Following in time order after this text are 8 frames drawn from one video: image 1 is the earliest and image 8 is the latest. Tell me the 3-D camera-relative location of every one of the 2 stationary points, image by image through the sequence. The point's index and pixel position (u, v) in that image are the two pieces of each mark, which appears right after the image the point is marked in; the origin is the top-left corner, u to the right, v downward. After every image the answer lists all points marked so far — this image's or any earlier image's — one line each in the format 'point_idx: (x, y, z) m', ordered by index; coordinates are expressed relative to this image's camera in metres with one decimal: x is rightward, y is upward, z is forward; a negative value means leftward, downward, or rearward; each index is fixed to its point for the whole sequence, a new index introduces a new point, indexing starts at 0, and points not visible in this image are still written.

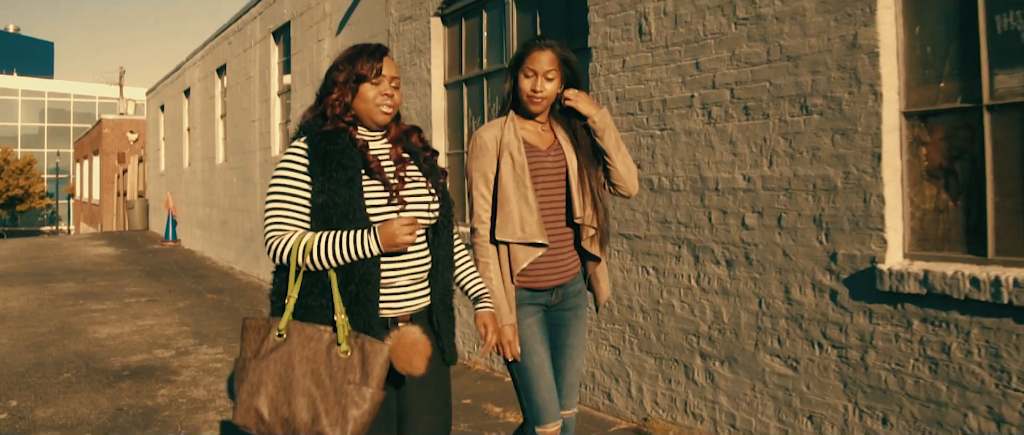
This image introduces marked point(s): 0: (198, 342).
0: (-2.9, -1.1, +7.8) m
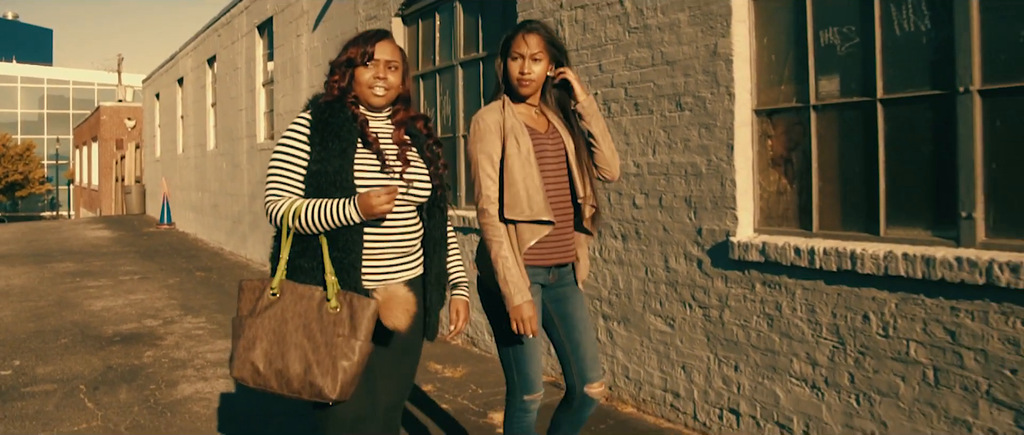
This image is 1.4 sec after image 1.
0: (-3.3, -0.9, +8.5) m
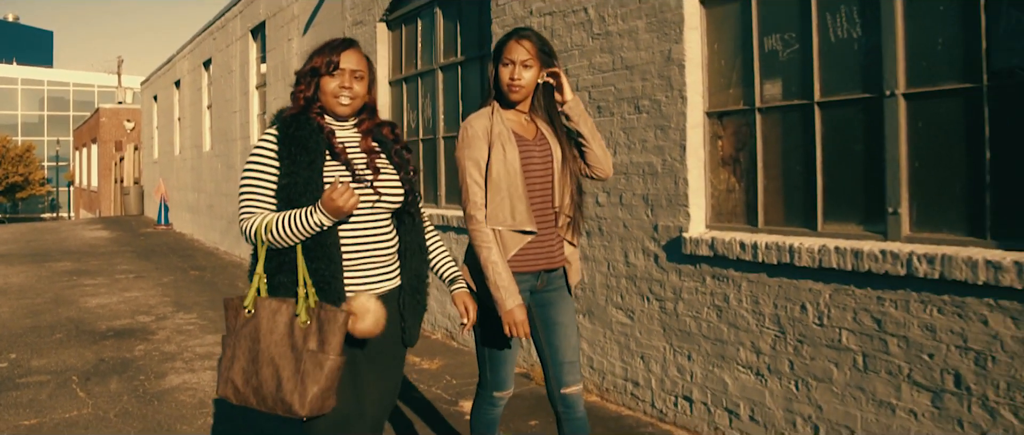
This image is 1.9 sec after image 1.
0: (-3.5, -0.9, +8.7) m
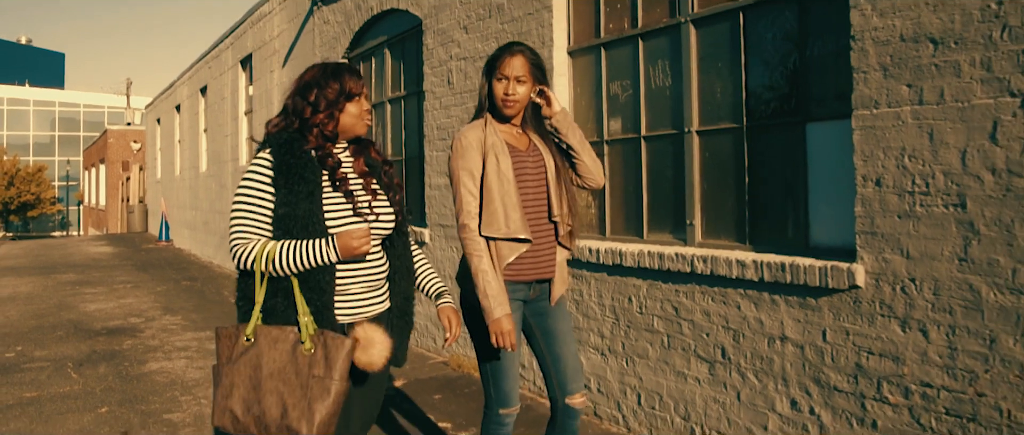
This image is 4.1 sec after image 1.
0: (-4.0, -1.1, +9.8) m
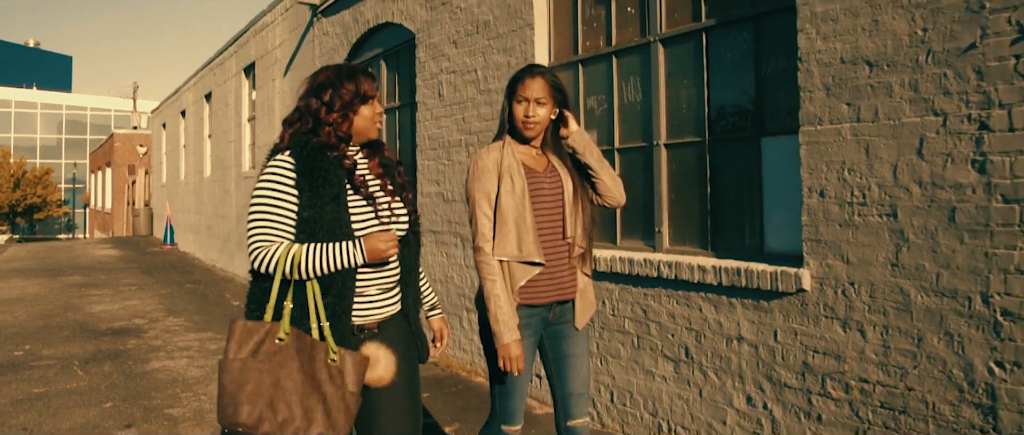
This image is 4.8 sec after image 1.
0: (-4.1, -1.2, +10.2) m
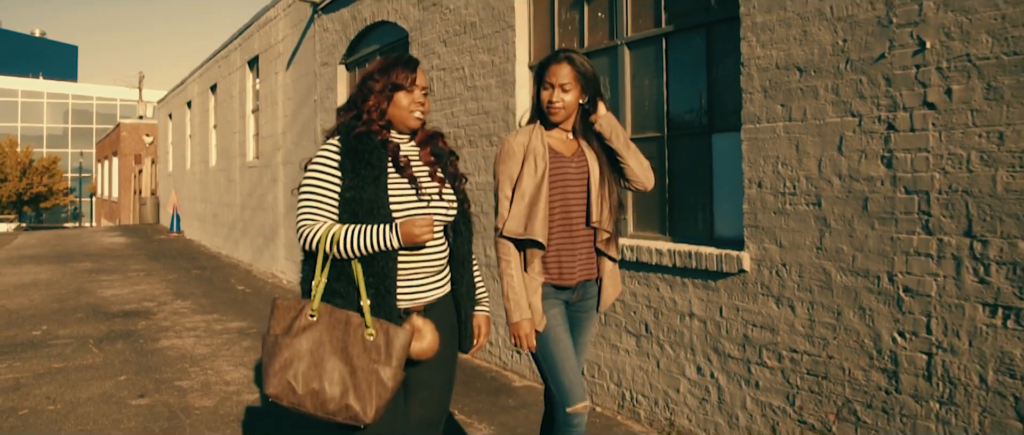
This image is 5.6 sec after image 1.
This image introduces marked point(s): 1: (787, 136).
0: (-4.2, -1.0, +10.7) m
1: (+1.3, +0.4, +4.2) m
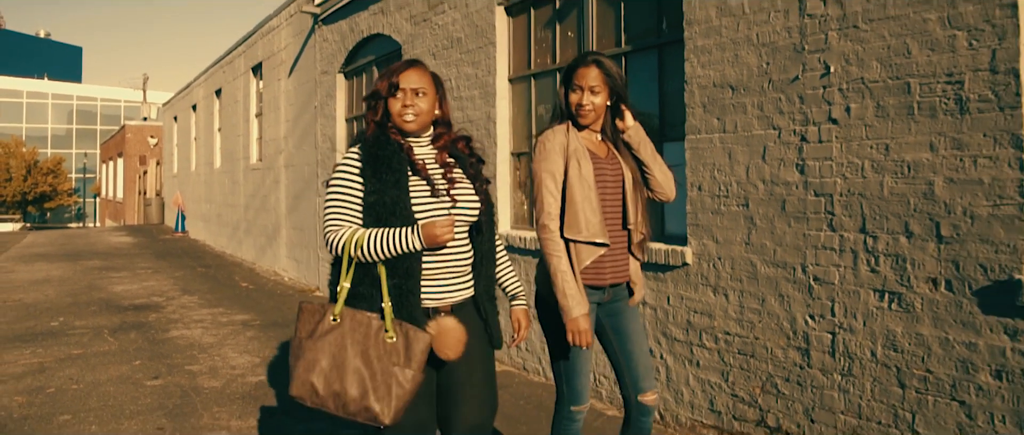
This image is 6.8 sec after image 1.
0: (-4.4, -1.0, +11.3) m
1: (+1.2, +0.4, +4.8) m
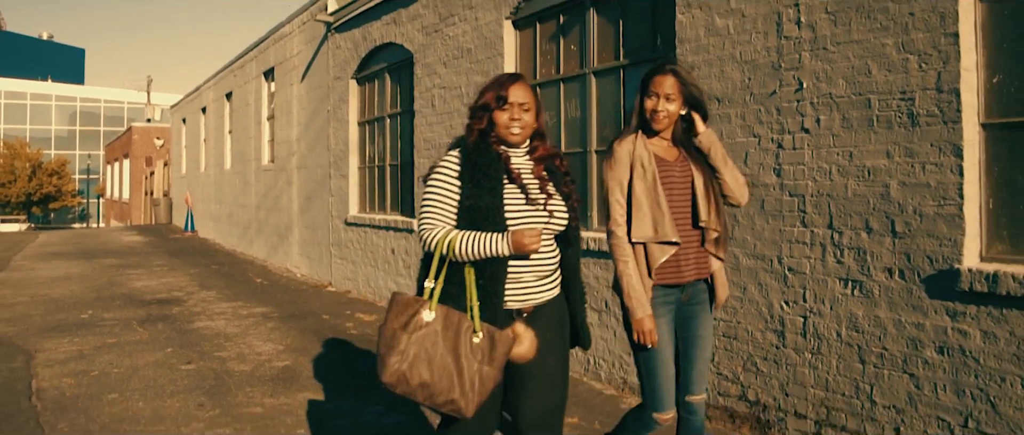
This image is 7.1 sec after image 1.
0: (-4.3, -1.0, +11.9) m
1: (+1.2, +0.4, +5.3) m
